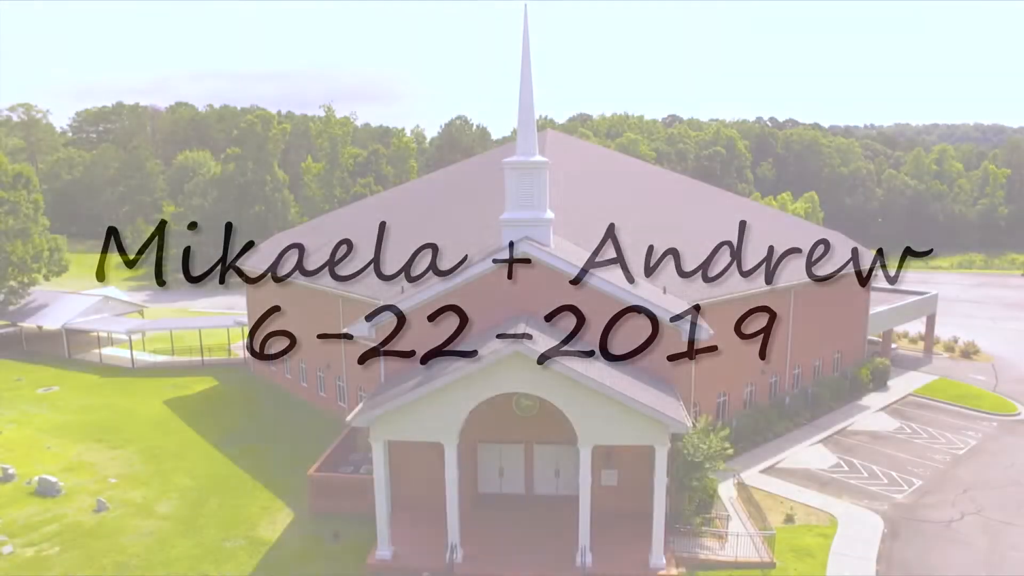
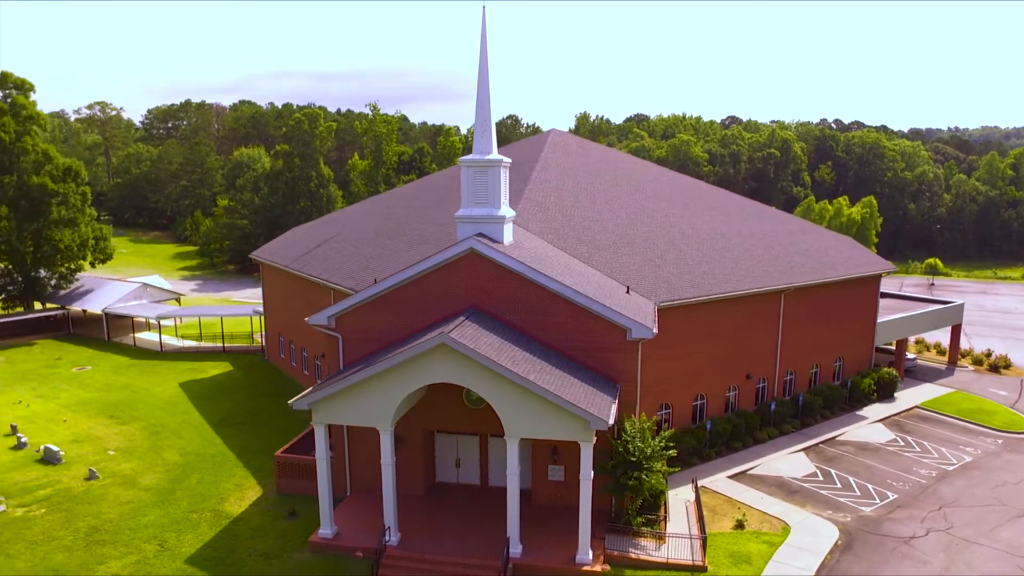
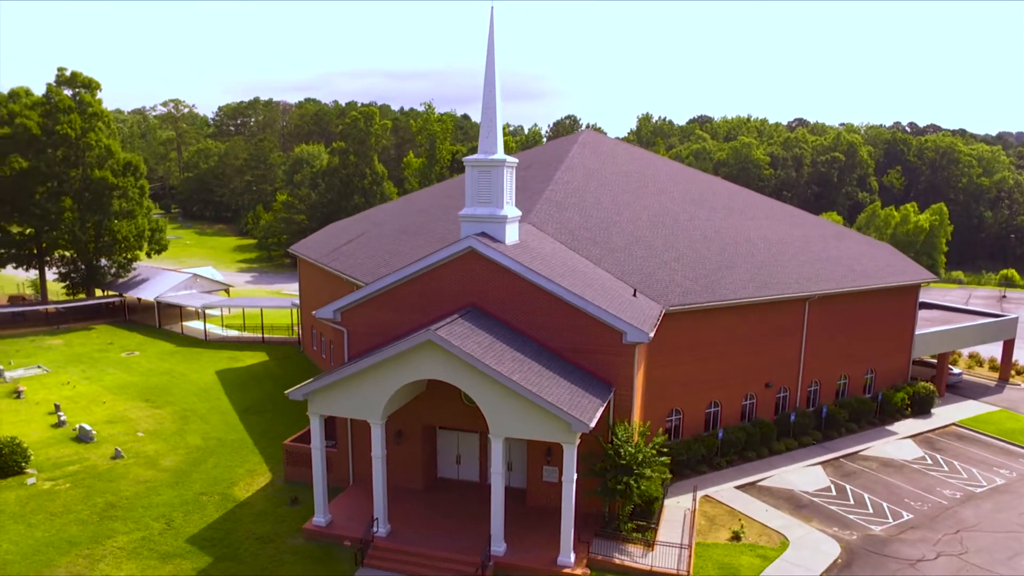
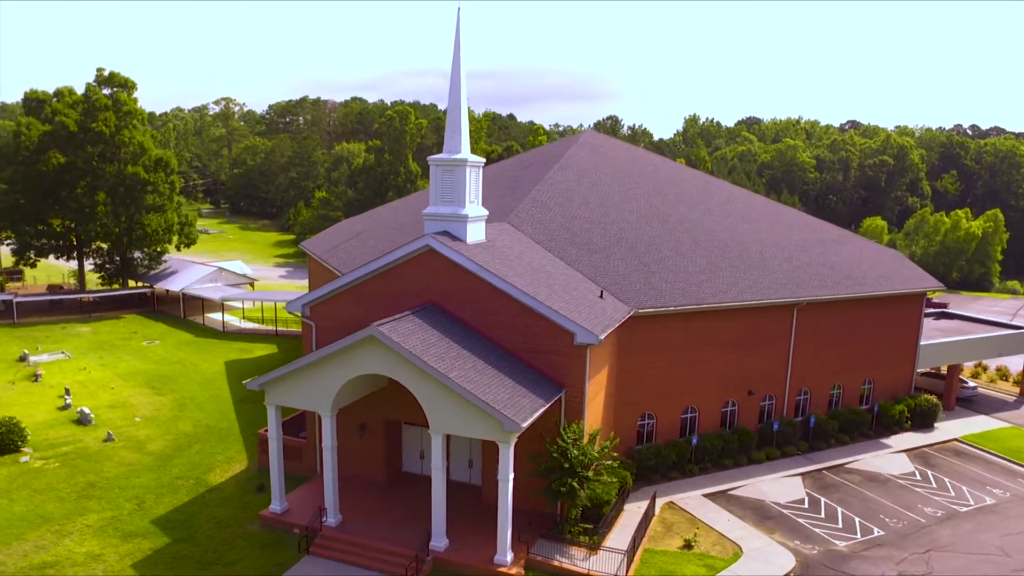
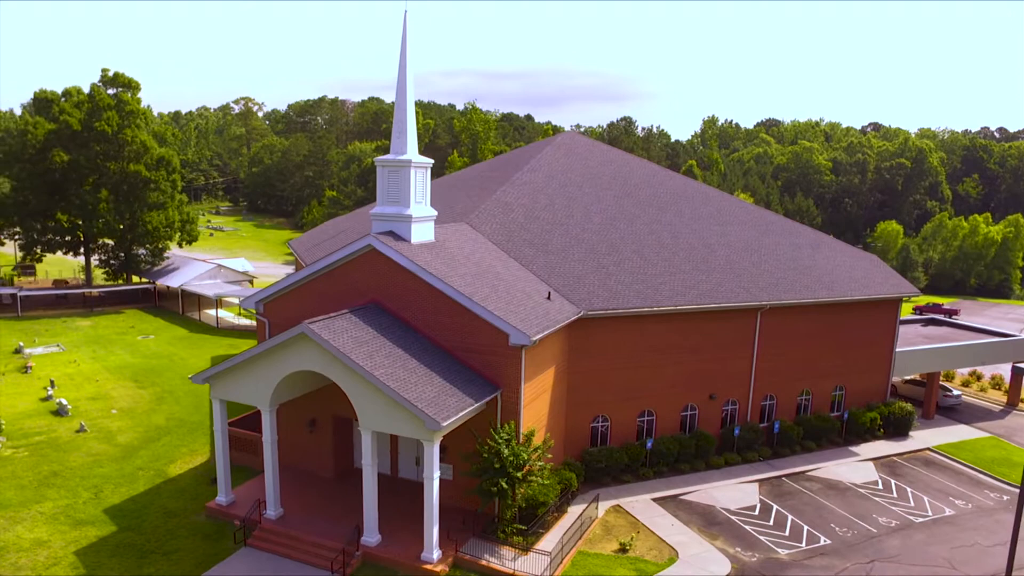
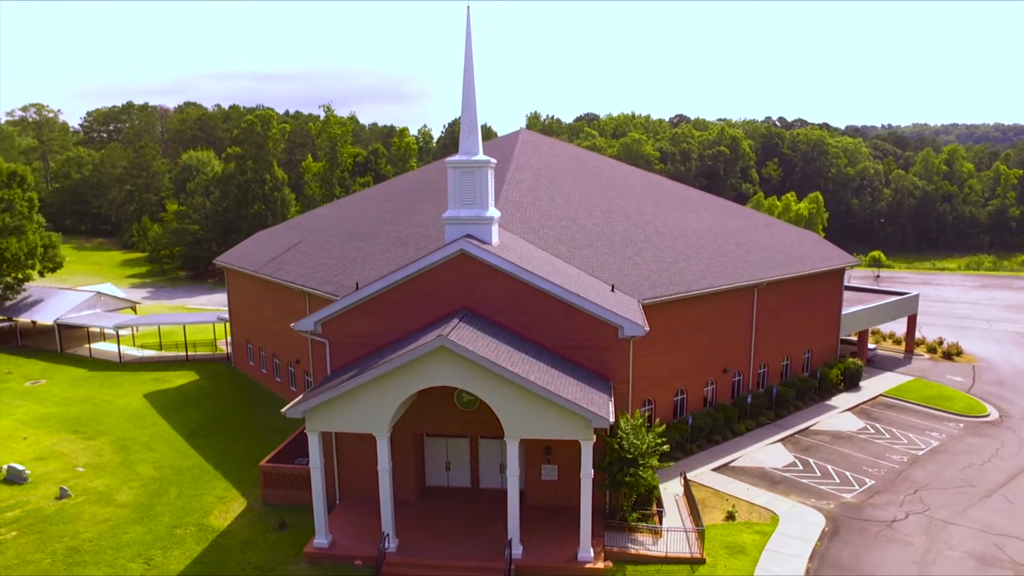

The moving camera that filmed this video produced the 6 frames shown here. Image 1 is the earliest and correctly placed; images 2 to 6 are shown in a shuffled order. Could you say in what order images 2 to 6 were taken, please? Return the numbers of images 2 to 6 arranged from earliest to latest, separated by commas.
6, 2, 3, 4, 5
